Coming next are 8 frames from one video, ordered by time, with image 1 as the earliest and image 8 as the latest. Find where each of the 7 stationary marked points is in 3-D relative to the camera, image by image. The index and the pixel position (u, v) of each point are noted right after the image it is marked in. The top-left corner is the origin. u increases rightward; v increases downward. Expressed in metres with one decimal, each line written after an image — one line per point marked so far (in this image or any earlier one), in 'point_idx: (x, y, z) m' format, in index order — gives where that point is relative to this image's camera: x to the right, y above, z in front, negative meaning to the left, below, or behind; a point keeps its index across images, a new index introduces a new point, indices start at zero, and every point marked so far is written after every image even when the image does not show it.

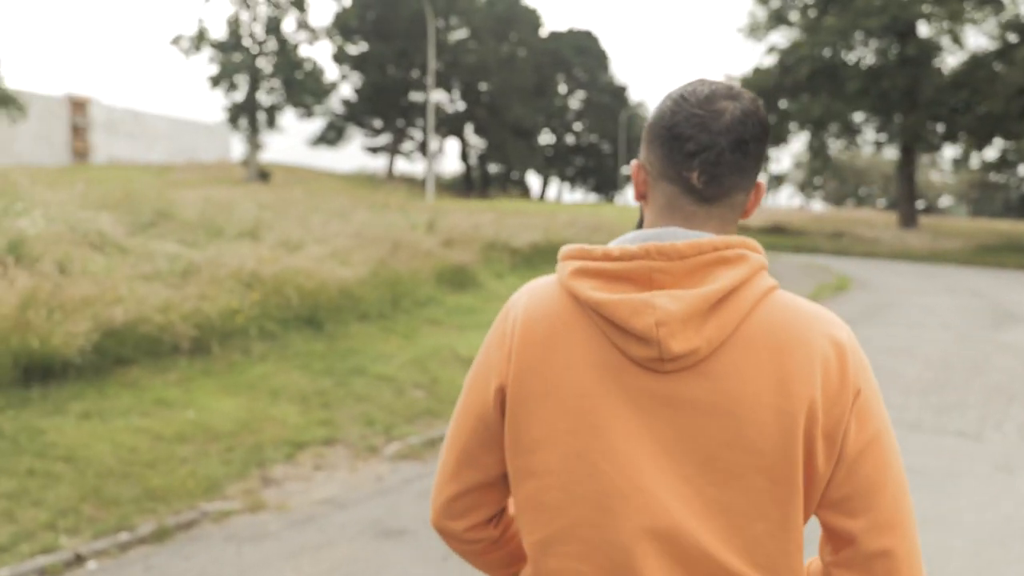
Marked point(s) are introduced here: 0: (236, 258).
0: (-3.1, +0.3, +9.9) m
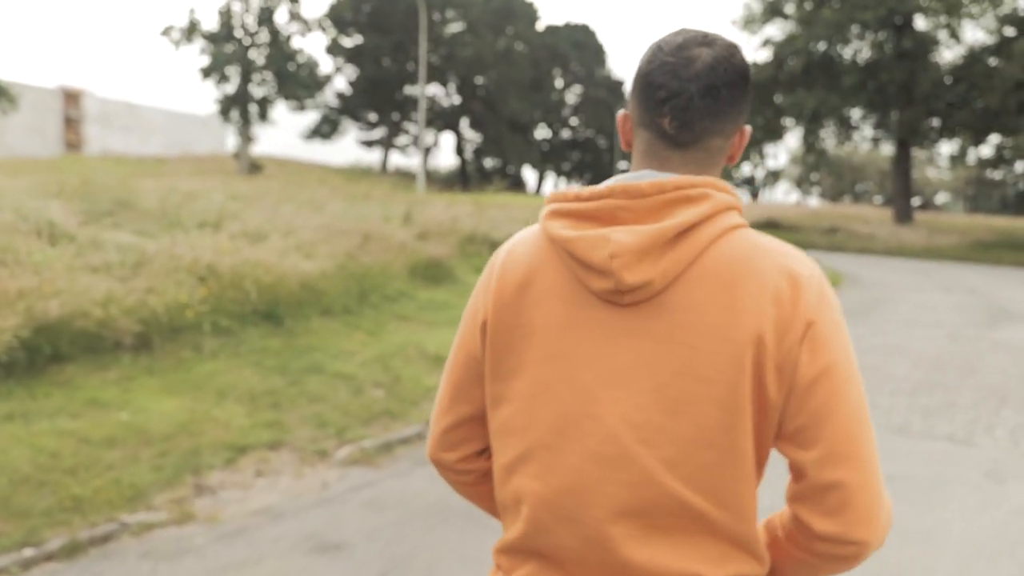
0: (-3.4, +0.4, +9.4) m
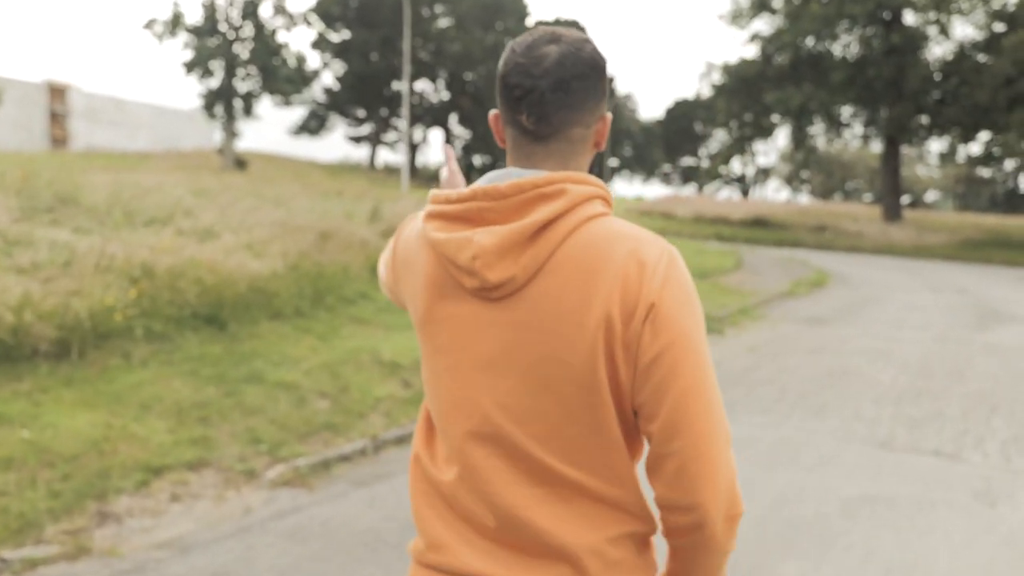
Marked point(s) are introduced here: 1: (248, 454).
0: (-3.8, +0.4, +8.8) m
1: (-1.9, -1.2, +6.3) m
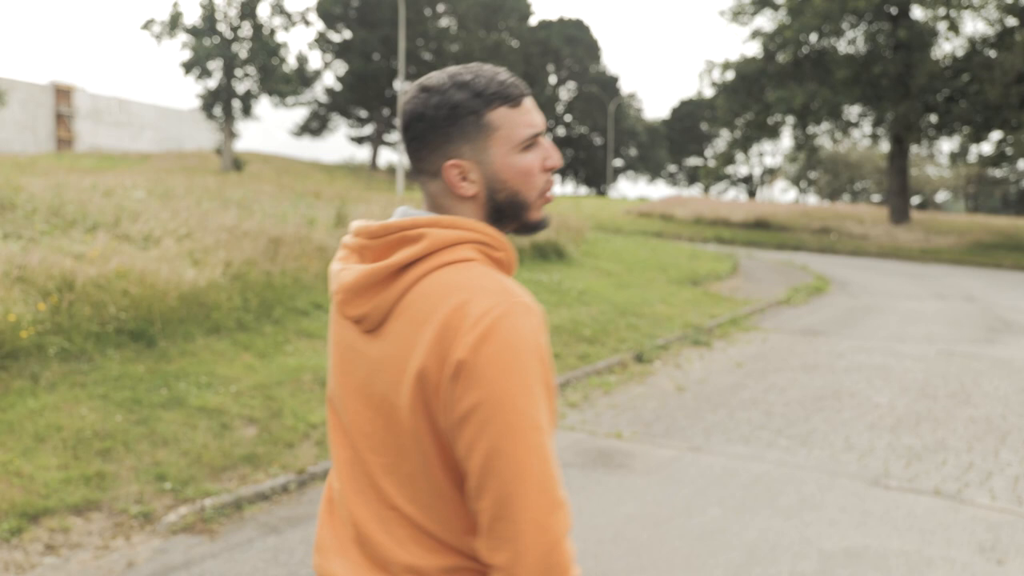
0: (-4.2, +0.3, +8.1) m
1: (-2.3, -1.3, +5.6) m
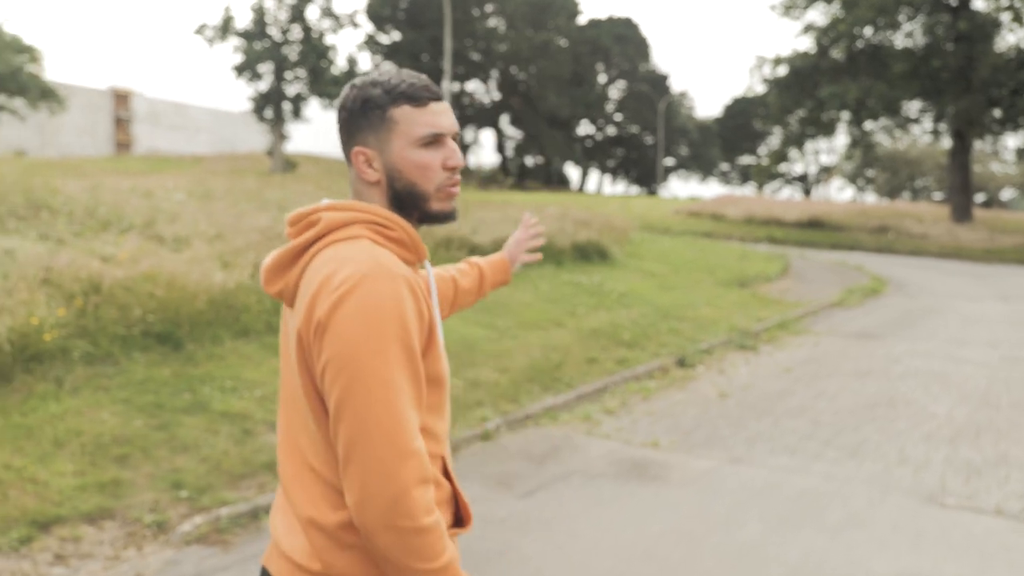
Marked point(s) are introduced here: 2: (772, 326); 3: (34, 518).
0: (-3.9, +0.3, +8.0) m
1: (-2.1, -1.3, +5.4) m
2: (+3.8, -0.6, +12.8) m
3: (-2.7, -1.3, +5.0) m
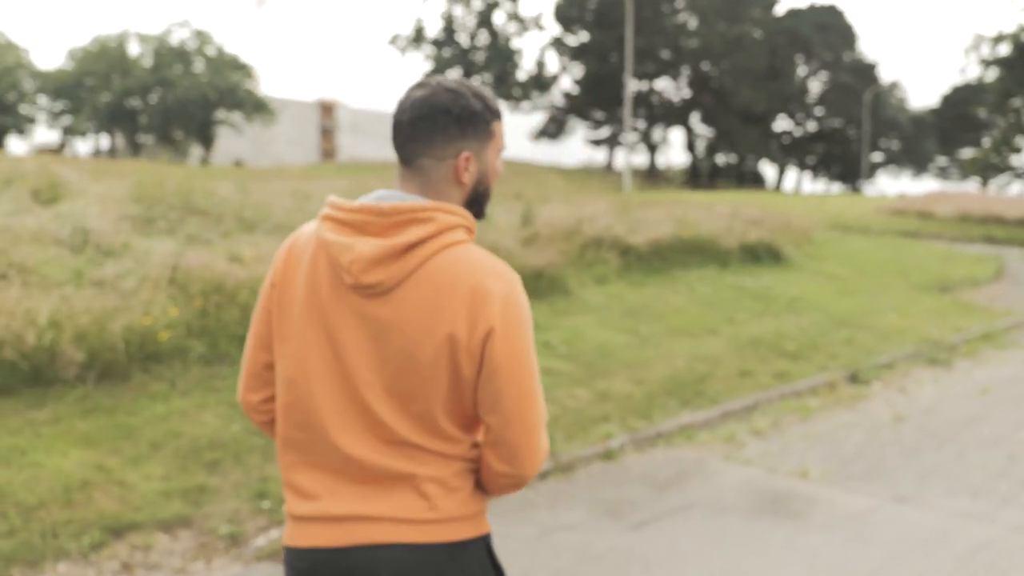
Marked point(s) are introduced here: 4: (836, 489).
0: (-2.7, +0.3, +8.1) m
1: (-1.6, -1.3, +5.2) m
2: (+5.8, -0.6, +11.1) m
3: (-2.2, -1.3, +4.9) m
4: (+2.3, -1.4, +6.1) m
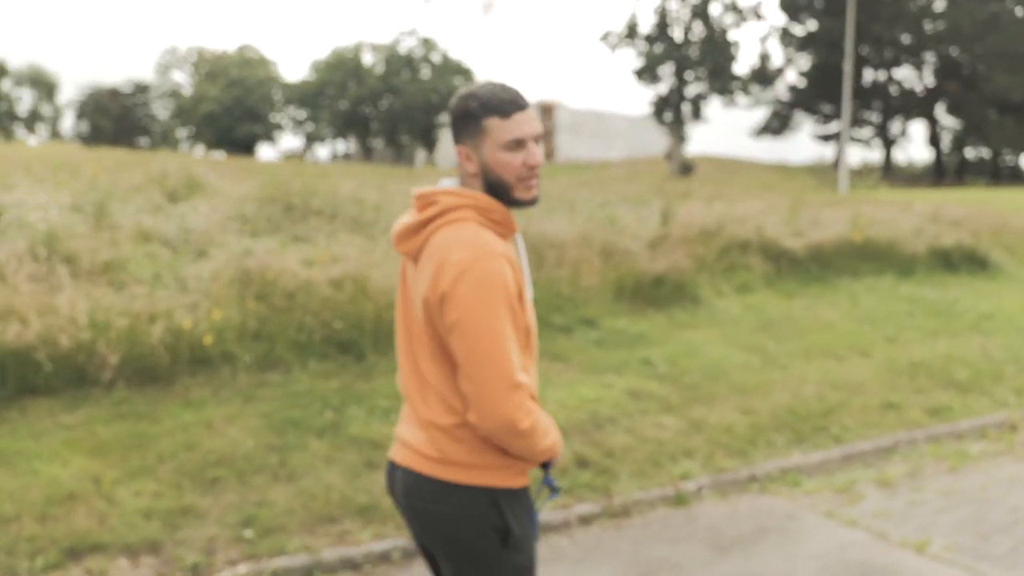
0: (-1.9, +0.3, +7.8) m
1: (-1.6, -1.3, +4.8) m
2: (+7.1, -0.8, +8.6) m
3: (-2.3, -1.3, +4.6) m
4: (+2.4, -1.5, +4.7) m
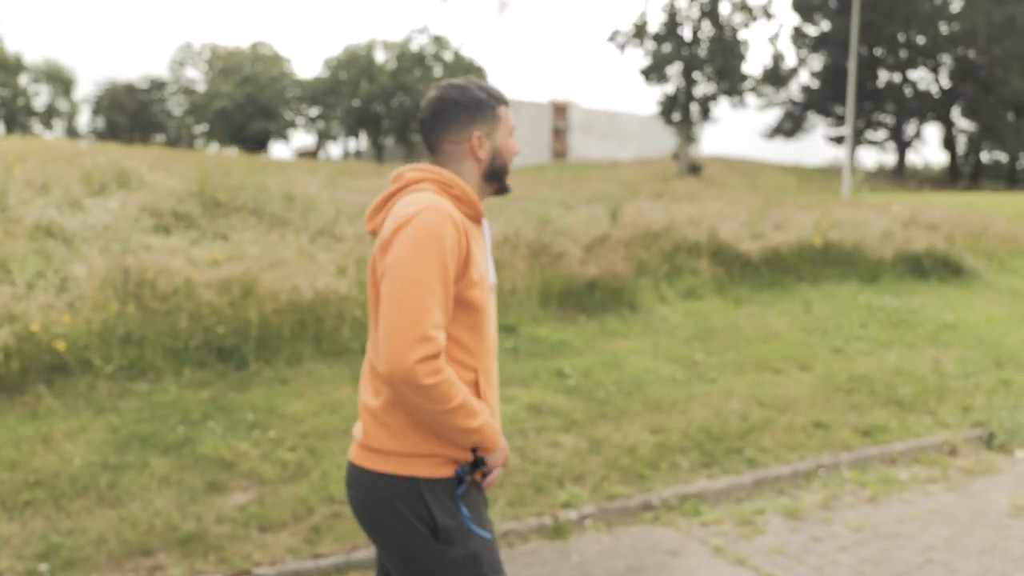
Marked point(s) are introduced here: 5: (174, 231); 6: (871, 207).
0: (-2.7, +0.3, +7.3) m
1: (-2.4, -1.4, +4.2) m
2: (+6.3, -0.9, +7.9) m
3: (-3.1, -1.3, +4.1) m
4: (+1.5, -1.6, +4.1) m
5: (-3.3, +0.6, +8.5) m
6: (+5.5, +1.2, +13.7) m
